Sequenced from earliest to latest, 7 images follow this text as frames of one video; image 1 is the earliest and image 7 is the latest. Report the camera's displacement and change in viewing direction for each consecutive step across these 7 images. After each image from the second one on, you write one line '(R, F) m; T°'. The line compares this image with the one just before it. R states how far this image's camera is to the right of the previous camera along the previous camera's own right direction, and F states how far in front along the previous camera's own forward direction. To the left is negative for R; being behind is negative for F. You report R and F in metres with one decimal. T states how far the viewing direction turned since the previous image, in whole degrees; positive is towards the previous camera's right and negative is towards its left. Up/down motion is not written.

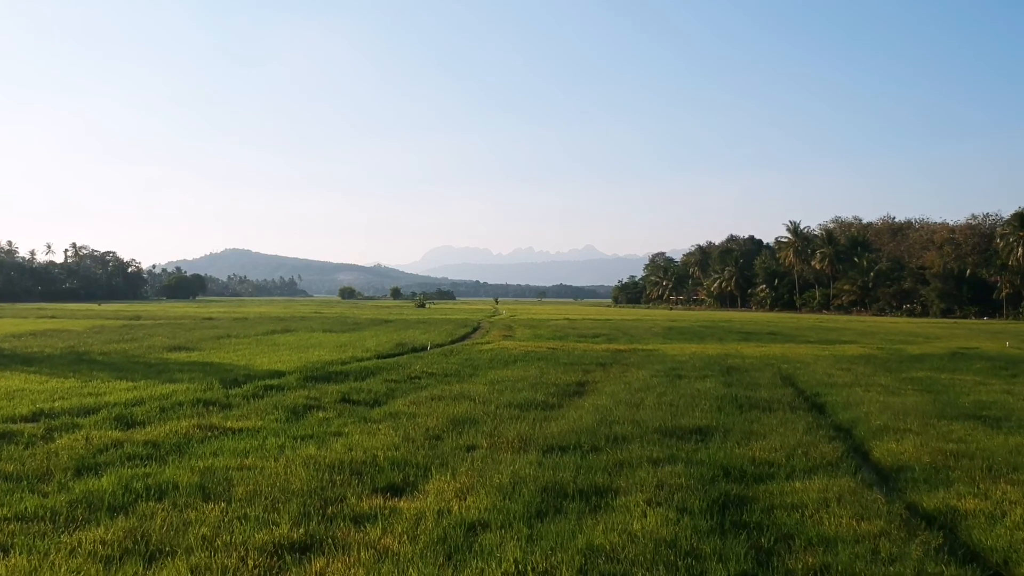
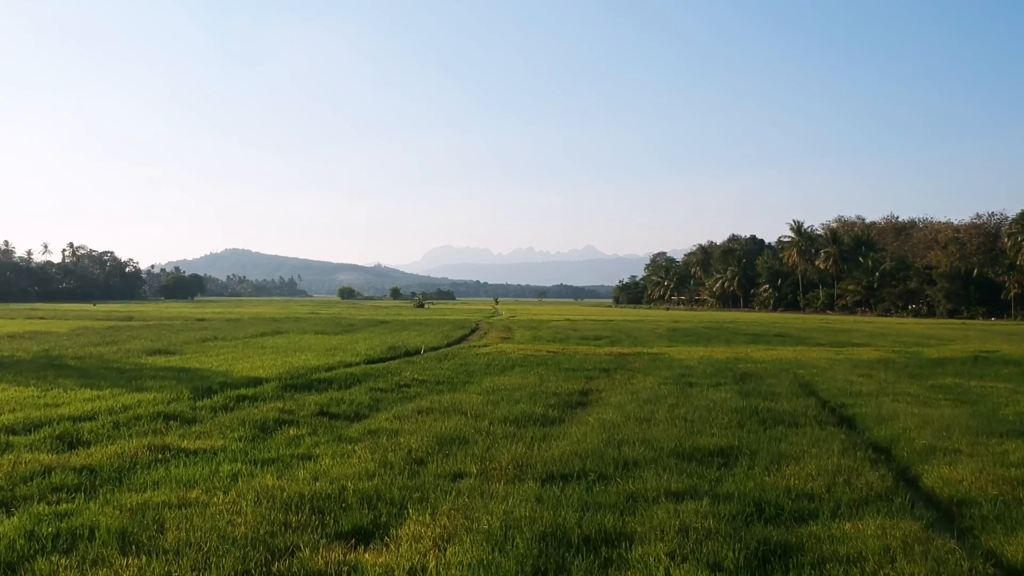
(+0.1, +1.4) m; 0°
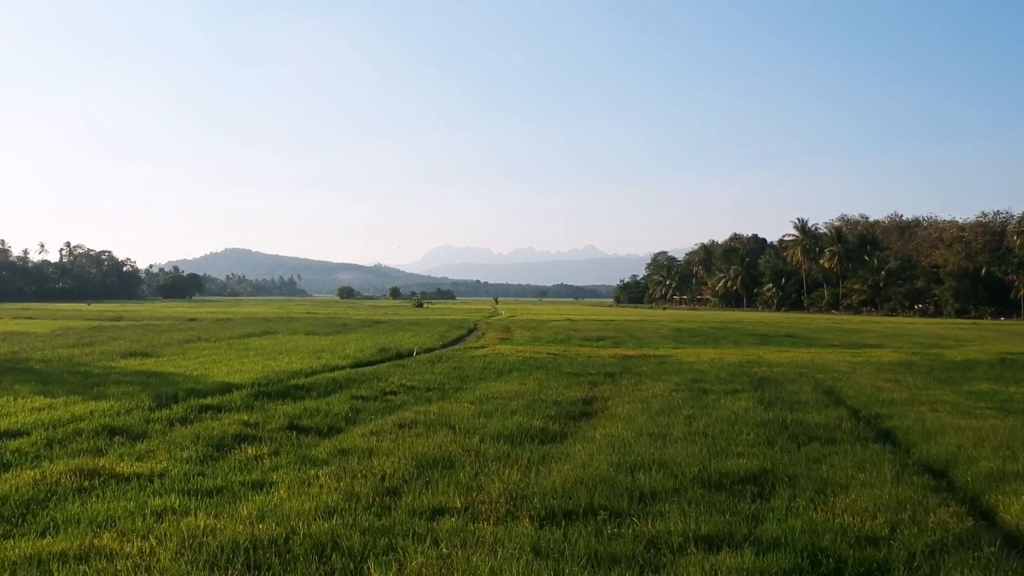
(+0.1, +1.5) m; 0°
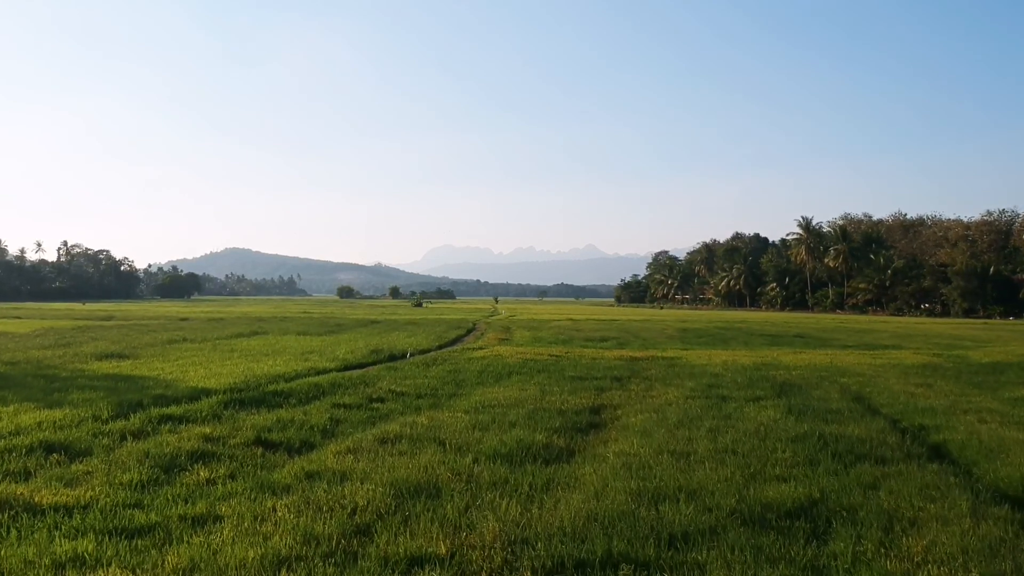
(0.0, +1.4) m; 0°
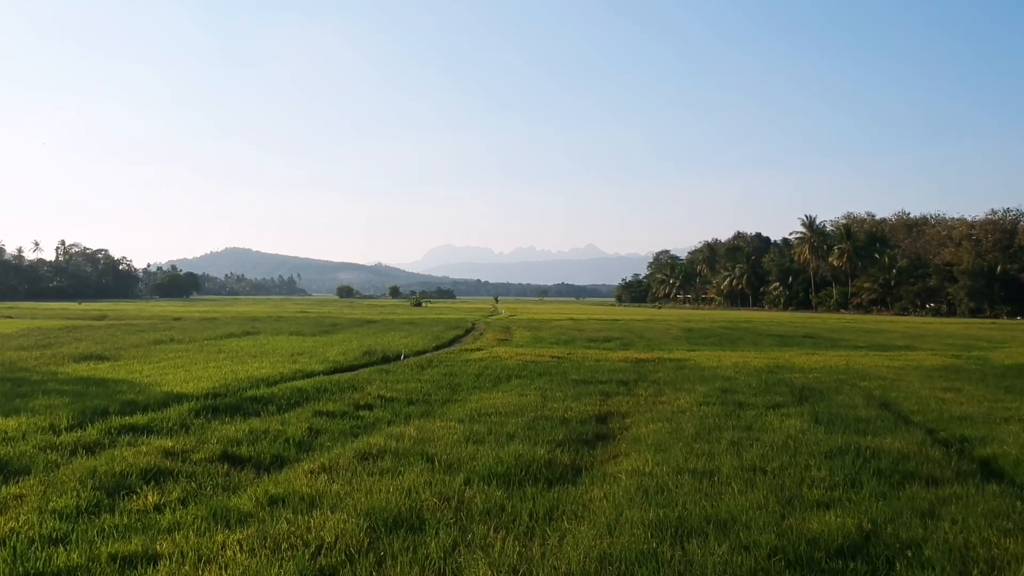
(0.0, +1.1) m; 0°
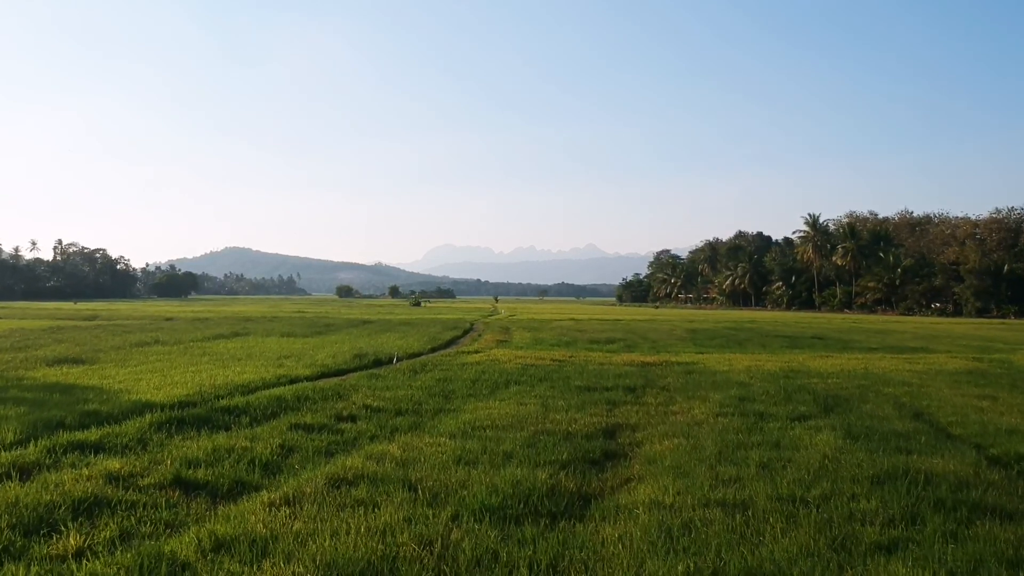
(0.0, +1.2) m; 0°
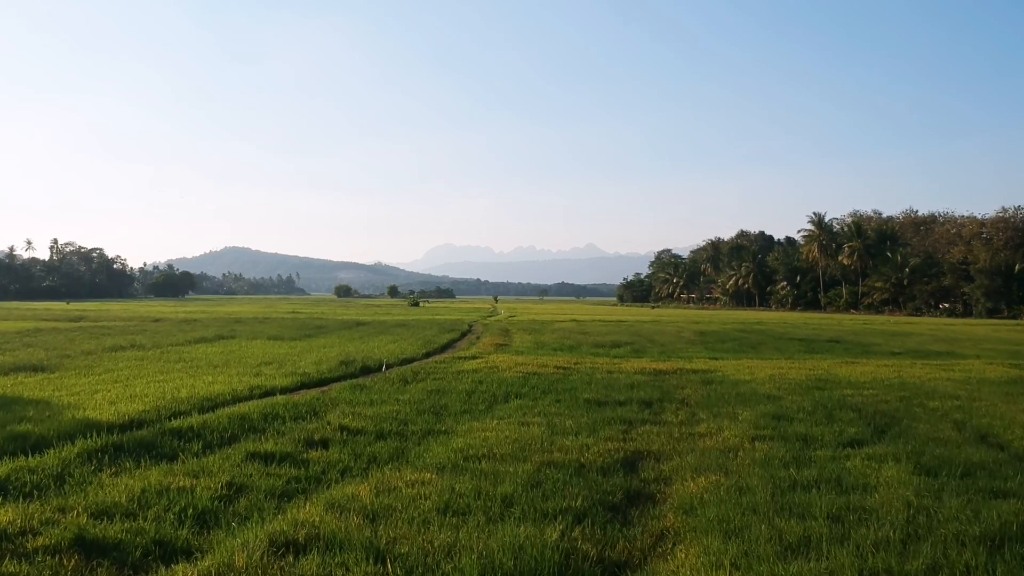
(0.0, +1.7) m; 0°
